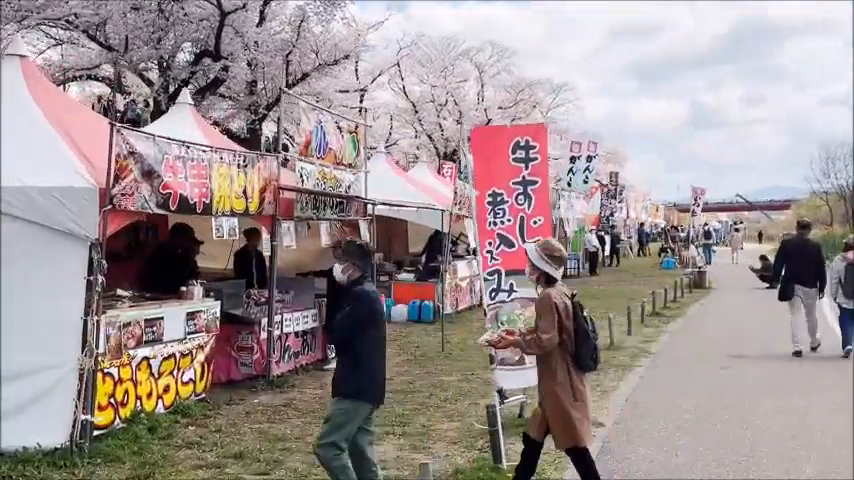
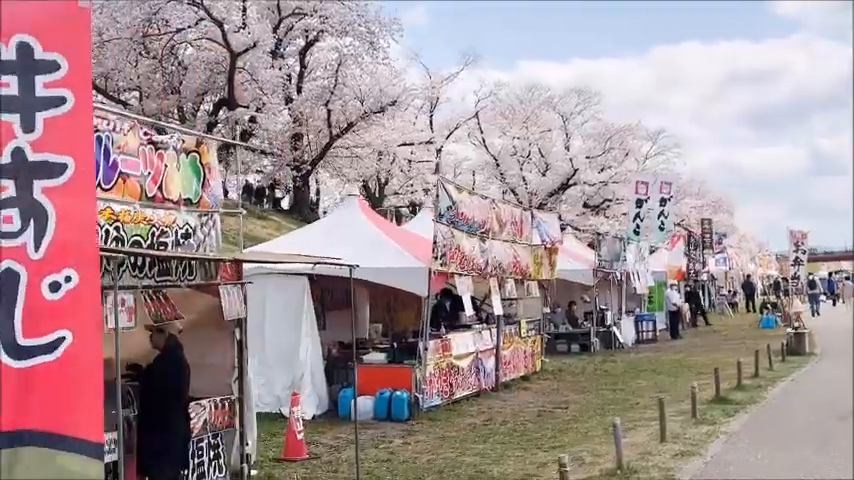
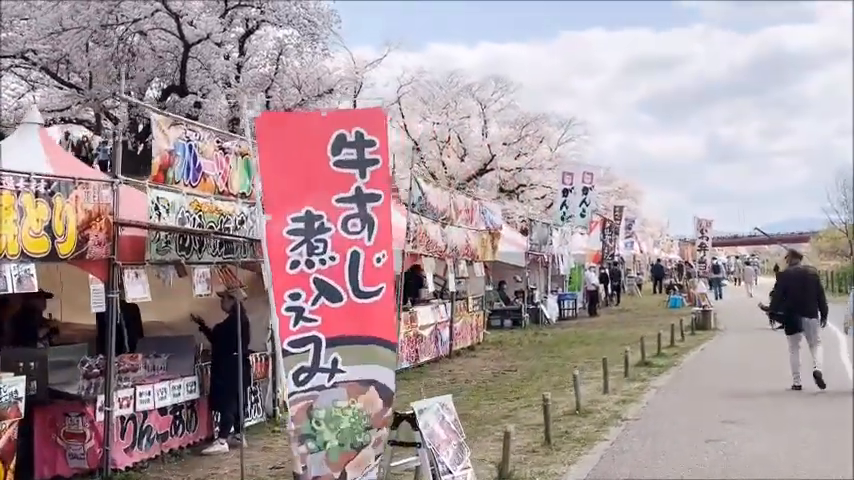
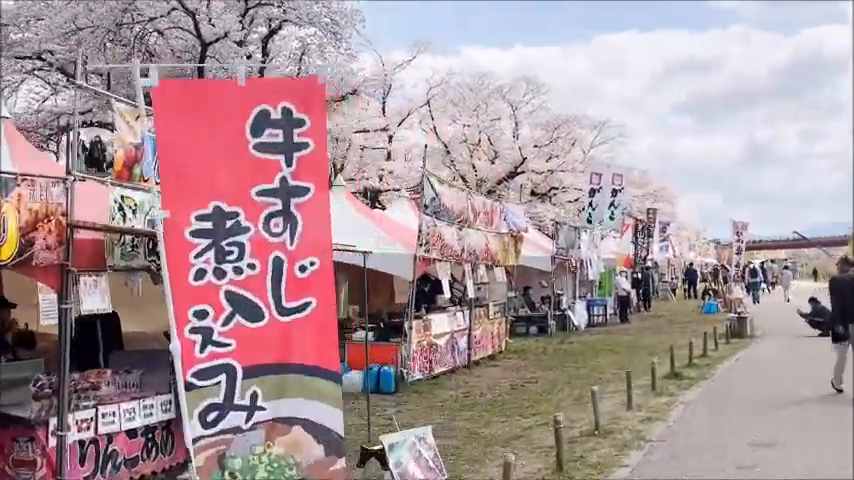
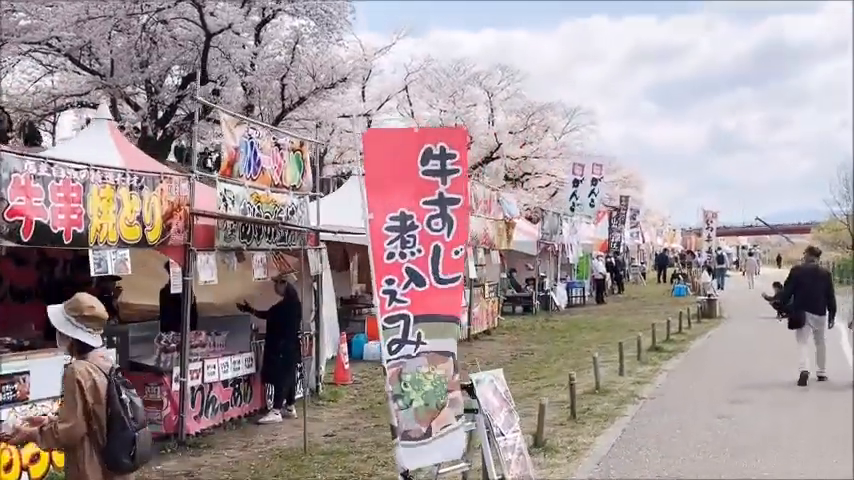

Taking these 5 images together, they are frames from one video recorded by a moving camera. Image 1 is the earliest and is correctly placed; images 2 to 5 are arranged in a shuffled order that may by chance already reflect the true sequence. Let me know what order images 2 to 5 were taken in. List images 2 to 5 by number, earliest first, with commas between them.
5, 3, 4, 2
